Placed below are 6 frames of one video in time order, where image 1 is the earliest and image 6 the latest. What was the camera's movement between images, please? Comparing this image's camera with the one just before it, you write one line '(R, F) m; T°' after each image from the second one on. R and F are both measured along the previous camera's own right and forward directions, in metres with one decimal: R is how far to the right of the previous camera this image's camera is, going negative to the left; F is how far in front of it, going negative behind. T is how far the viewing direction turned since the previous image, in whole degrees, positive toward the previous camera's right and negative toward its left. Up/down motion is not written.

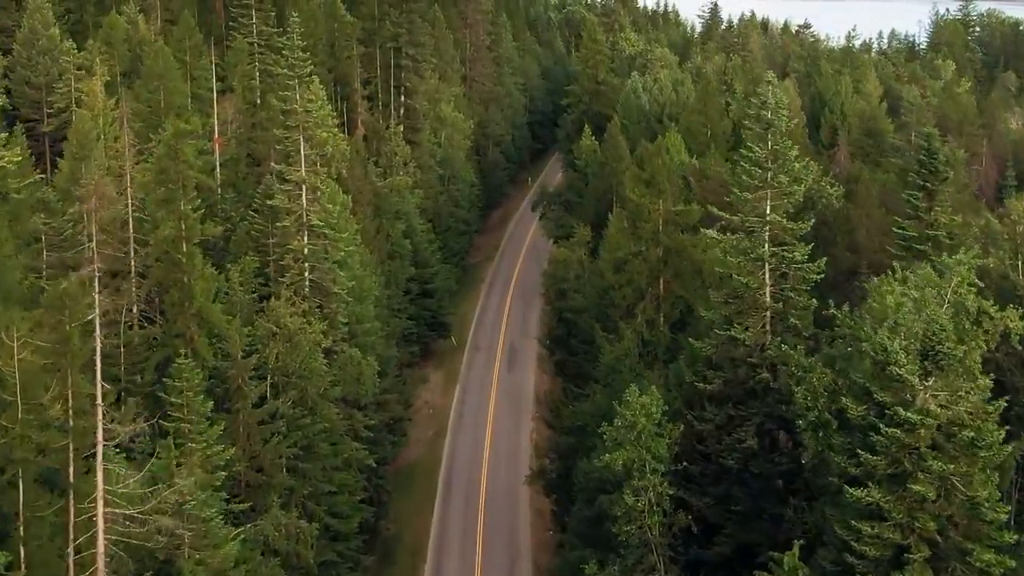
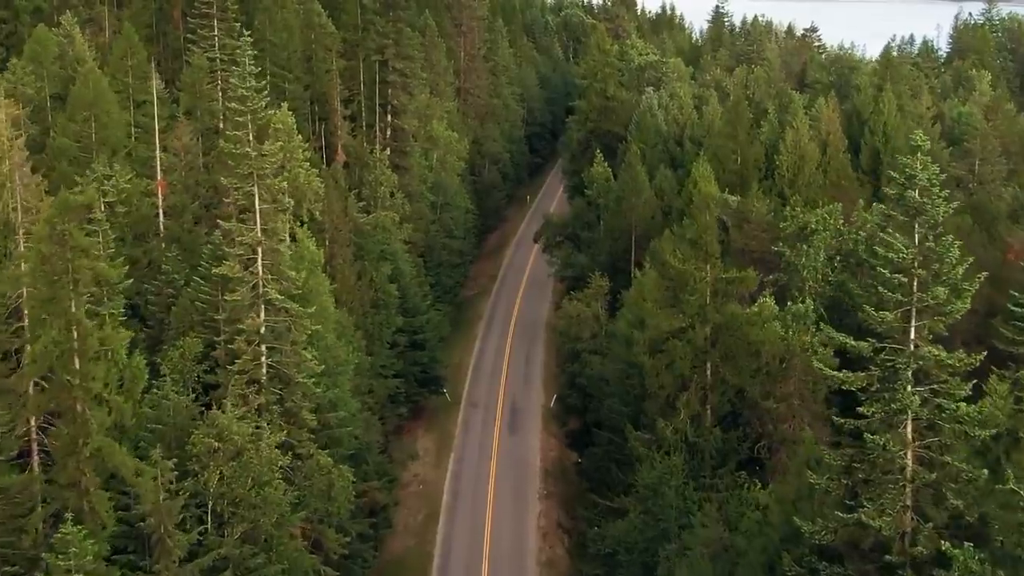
(-0.5, +8.7) m; 0°
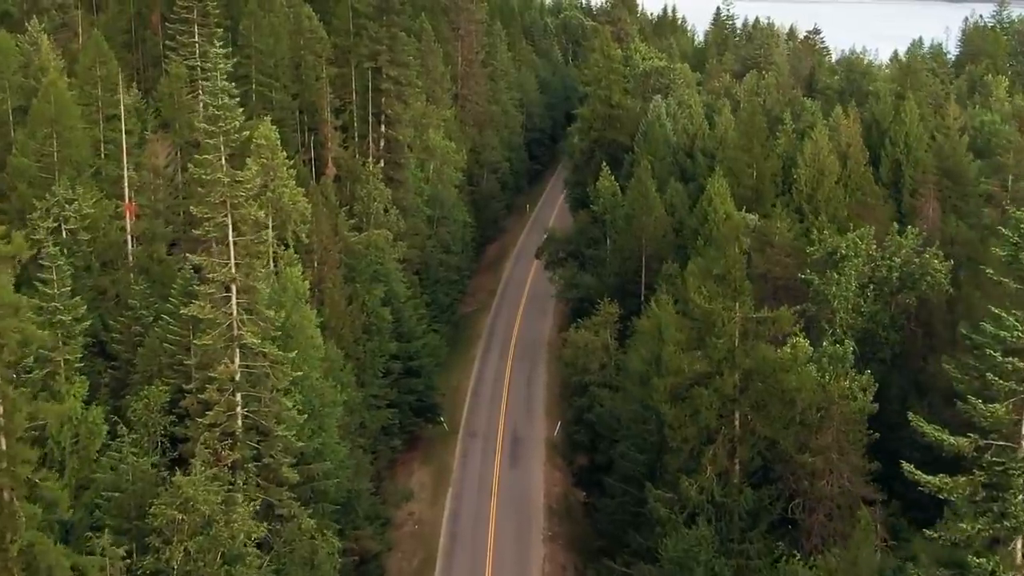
(-0.2, +3.7) m; 0°
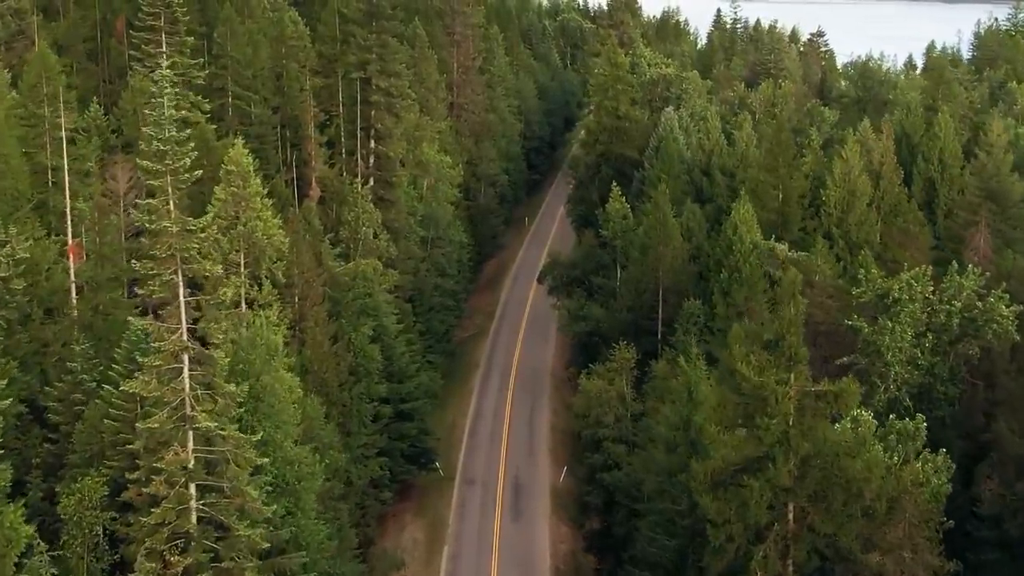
(-0.3, +5.1) m; 0°
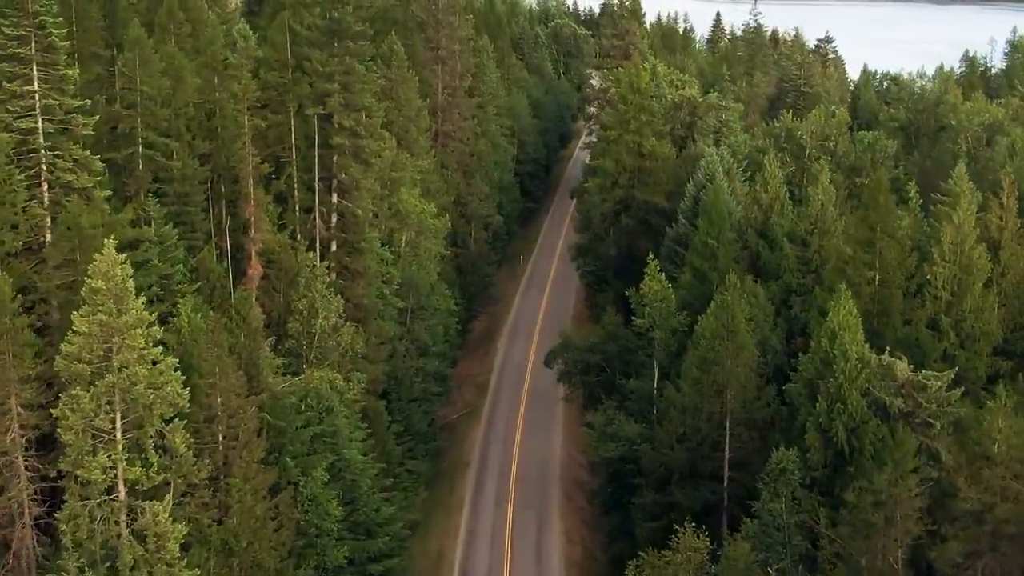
(-0.7, +13.1) m; +1°
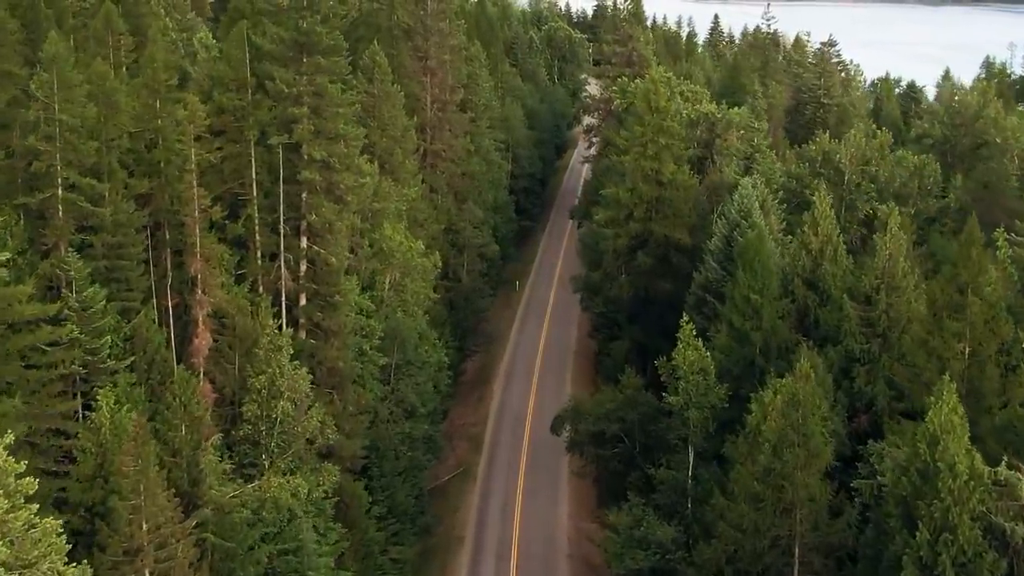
(-0.4, +7.3) m; +1°
